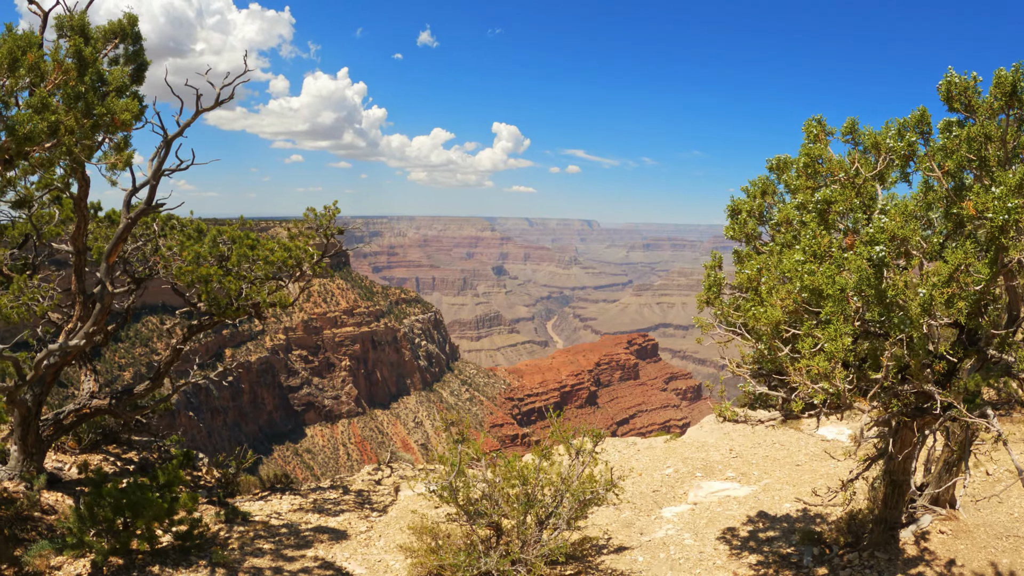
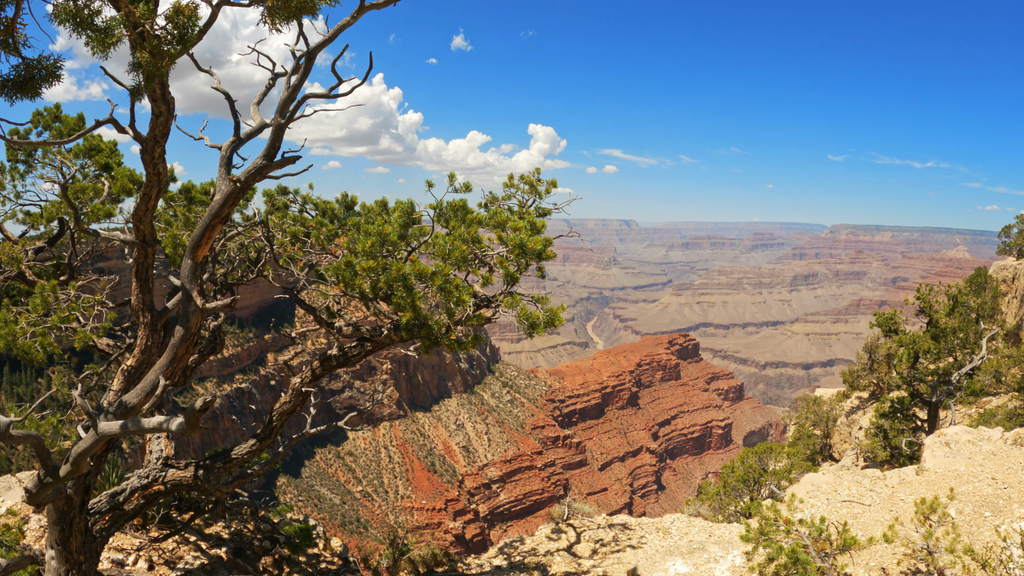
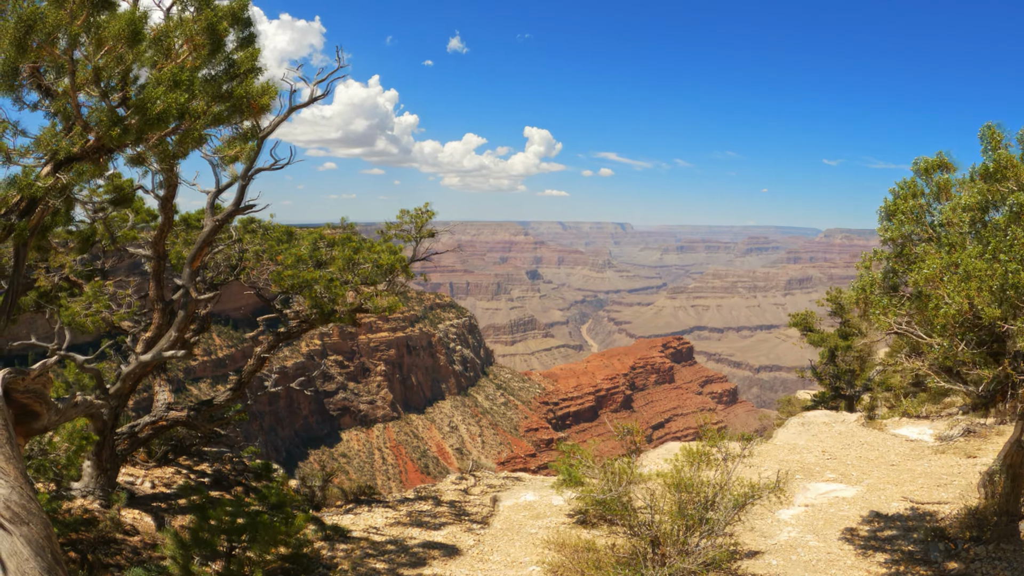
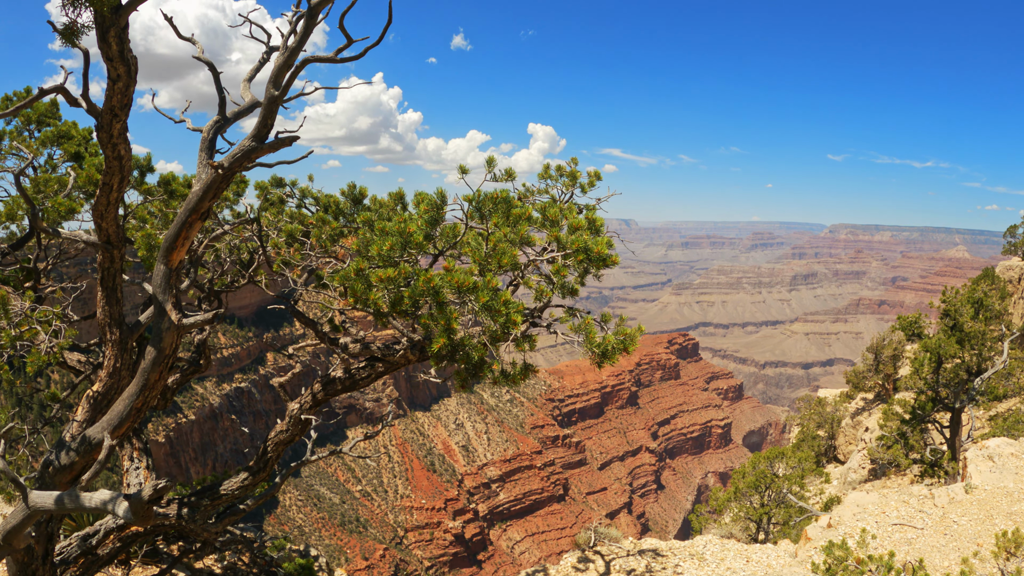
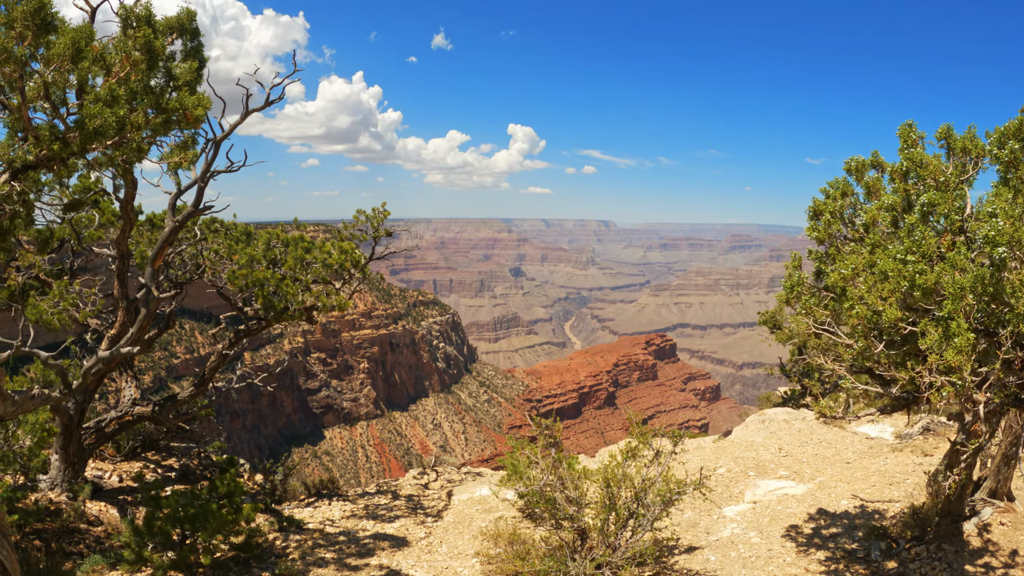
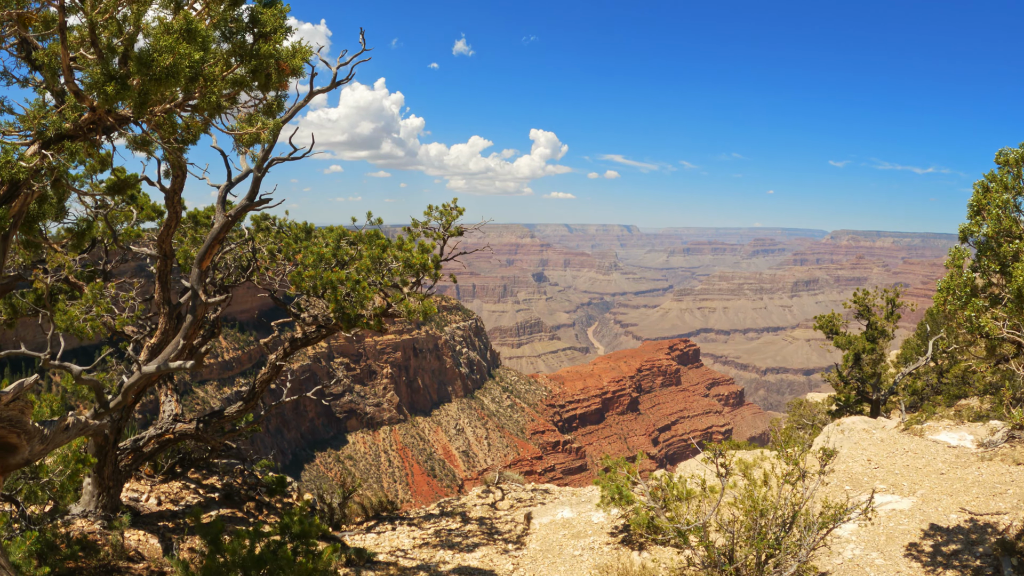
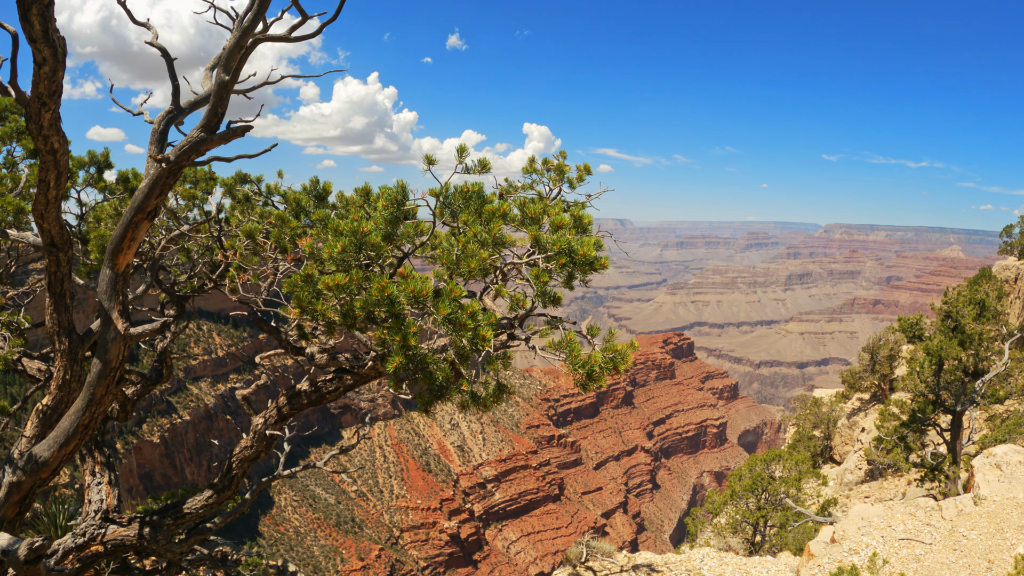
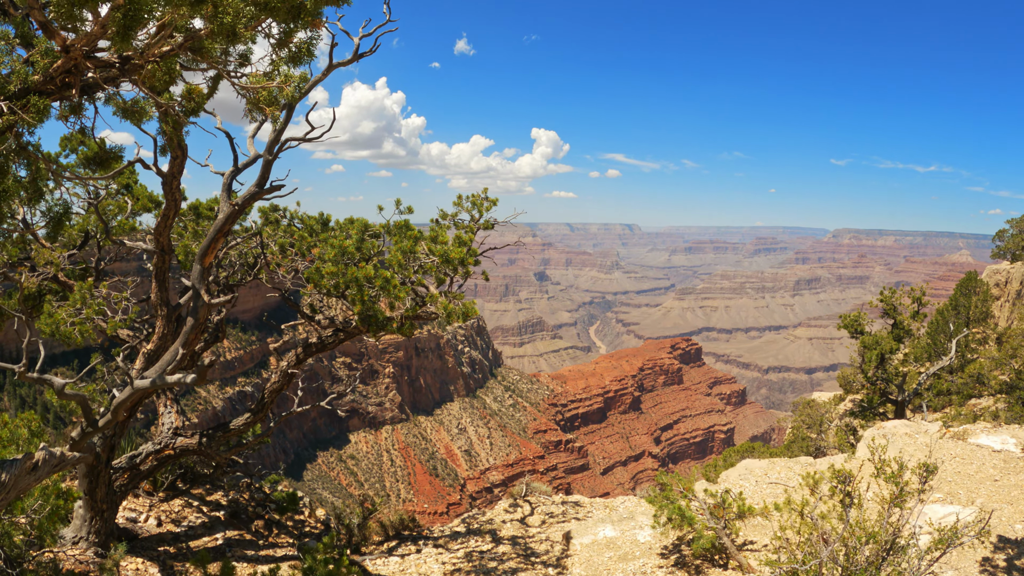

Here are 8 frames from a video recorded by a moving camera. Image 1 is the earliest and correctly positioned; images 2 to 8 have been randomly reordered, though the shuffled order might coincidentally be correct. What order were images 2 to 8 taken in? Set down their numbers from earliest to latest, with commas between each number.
5, 3, 6, 8, 2, 4, 7
